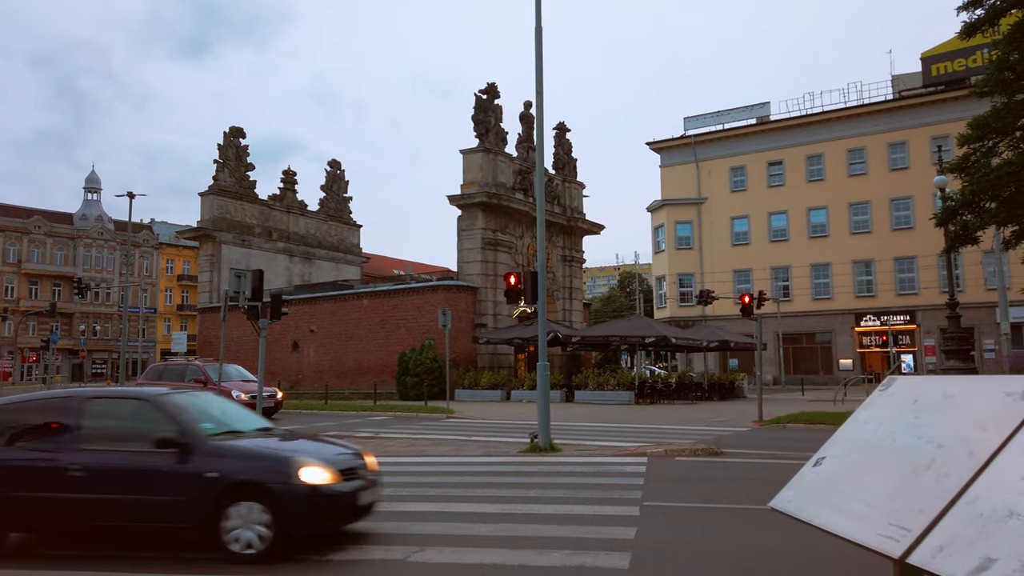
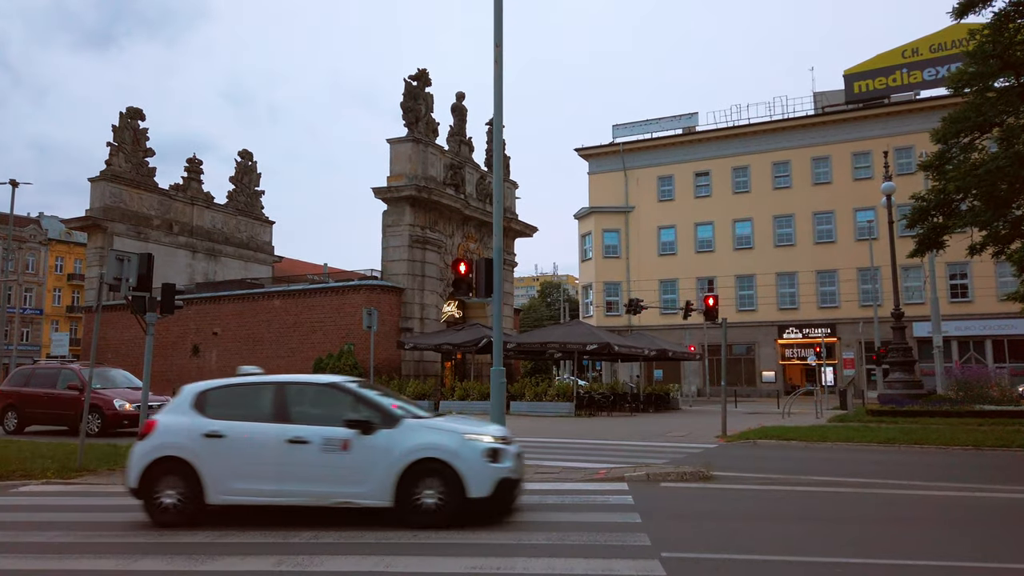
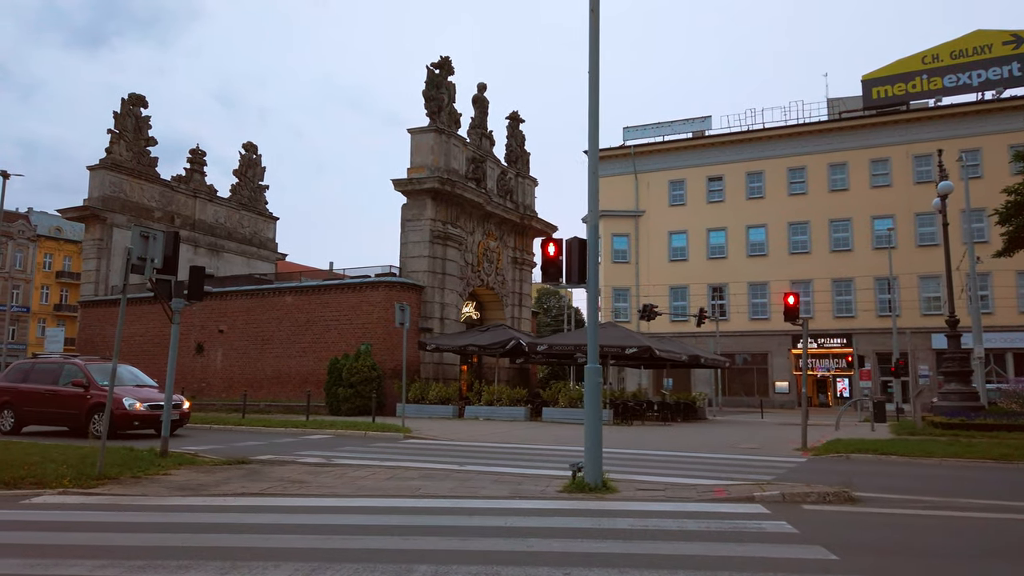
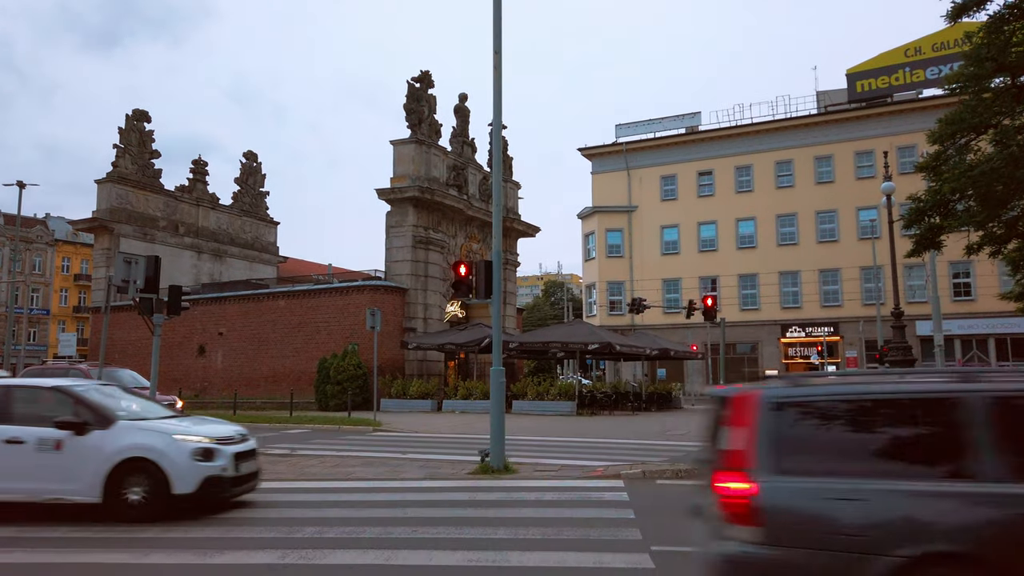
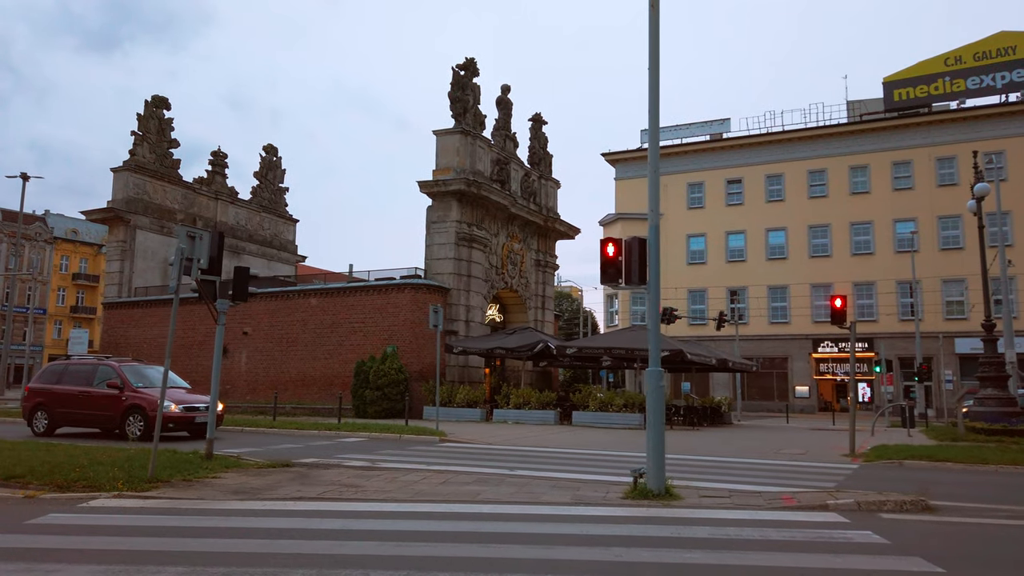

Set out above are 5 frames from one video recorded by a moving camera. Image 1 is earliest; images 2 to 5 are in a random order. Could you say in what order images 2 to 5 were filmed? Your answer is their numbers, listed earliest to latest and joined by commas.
4, 2, 3, 5
